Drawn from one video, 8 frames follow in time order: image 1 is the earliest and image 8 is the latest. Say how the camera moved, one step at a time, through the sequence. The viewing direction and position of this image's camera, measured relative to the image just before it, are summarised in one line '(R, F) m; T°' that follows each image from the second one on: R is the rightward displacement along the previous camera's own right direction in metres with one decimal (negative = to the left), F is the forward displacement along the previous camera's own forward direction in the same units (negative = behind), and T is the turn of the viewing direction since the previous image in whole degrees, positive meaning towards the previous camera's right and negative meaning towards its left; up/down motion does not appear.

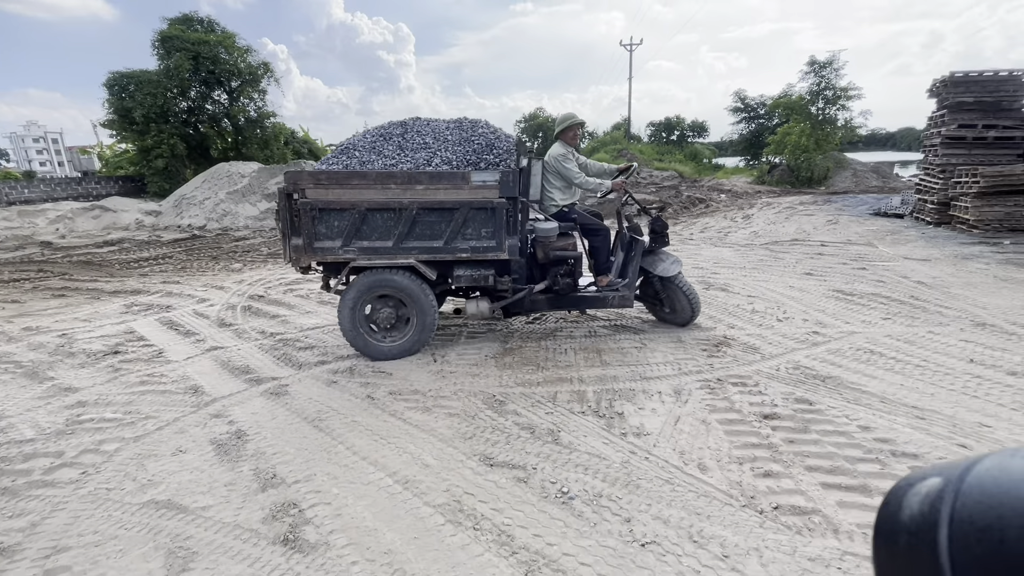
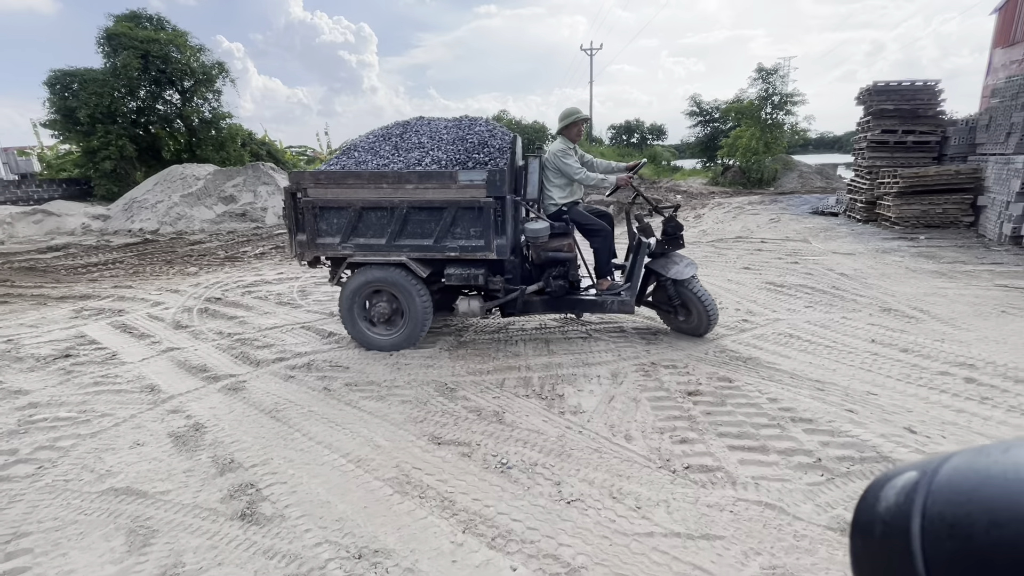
(+0.2, -0.3) m; +4°
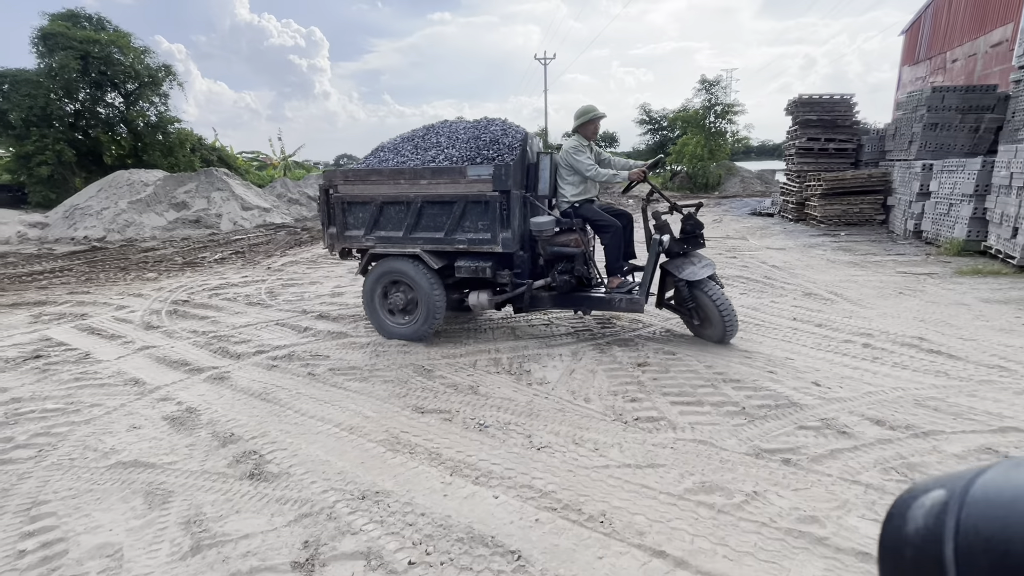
(-0.1, -0.4) m; +5°
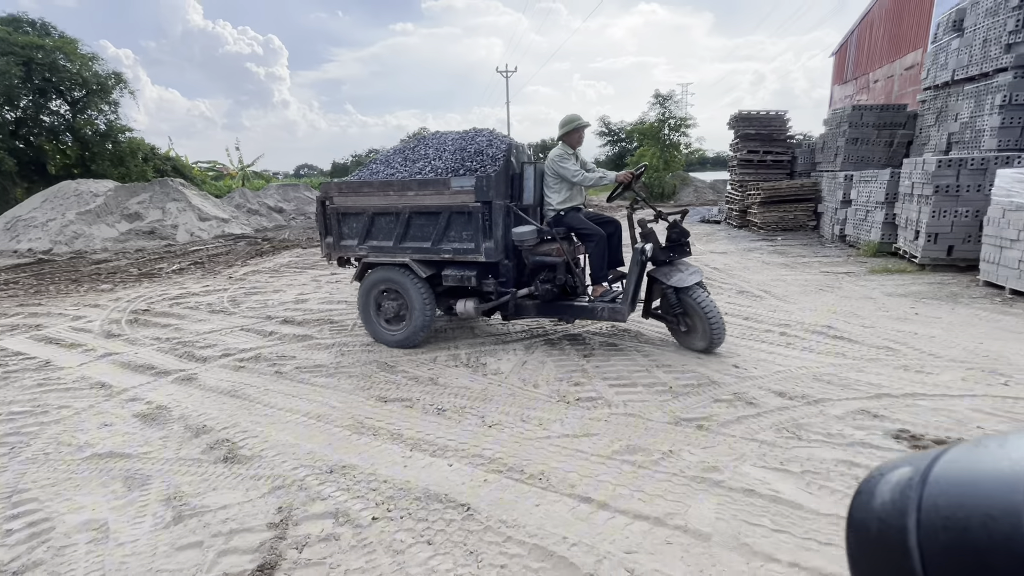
(+0.1, -0.4) m; +4°
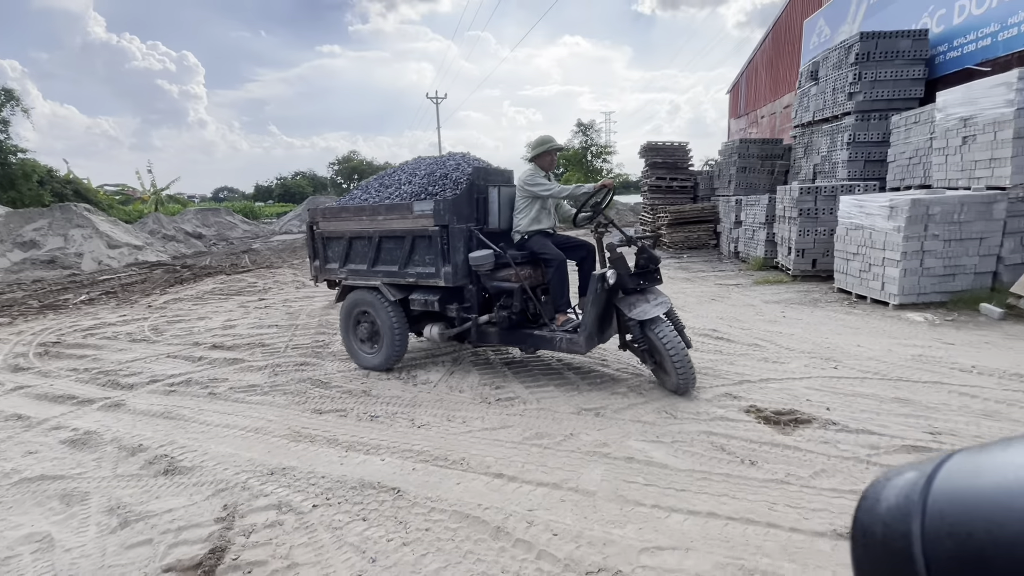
(+0.1, -0.5) m; +8°
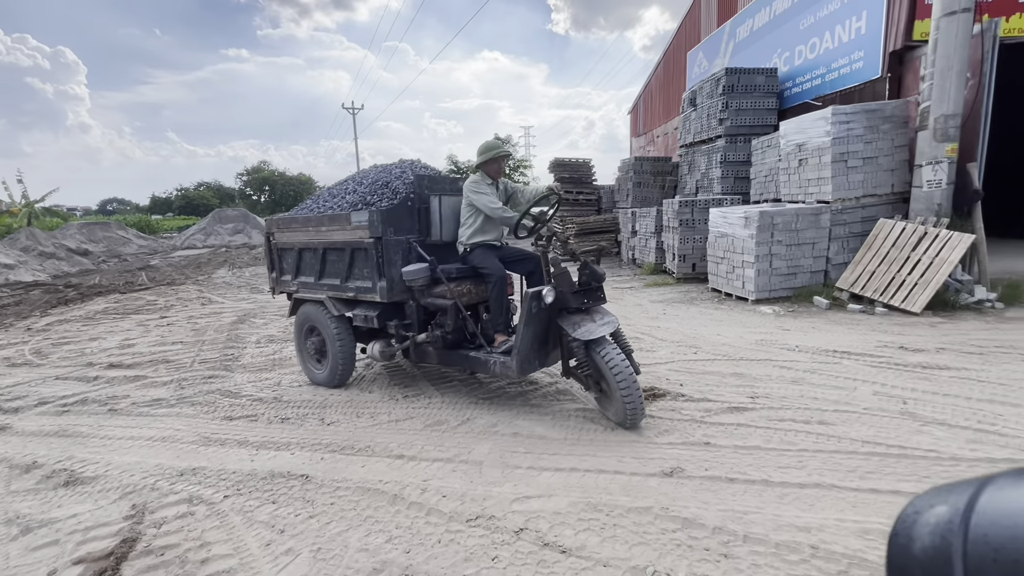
(+0.2, -0.5) m; +9°
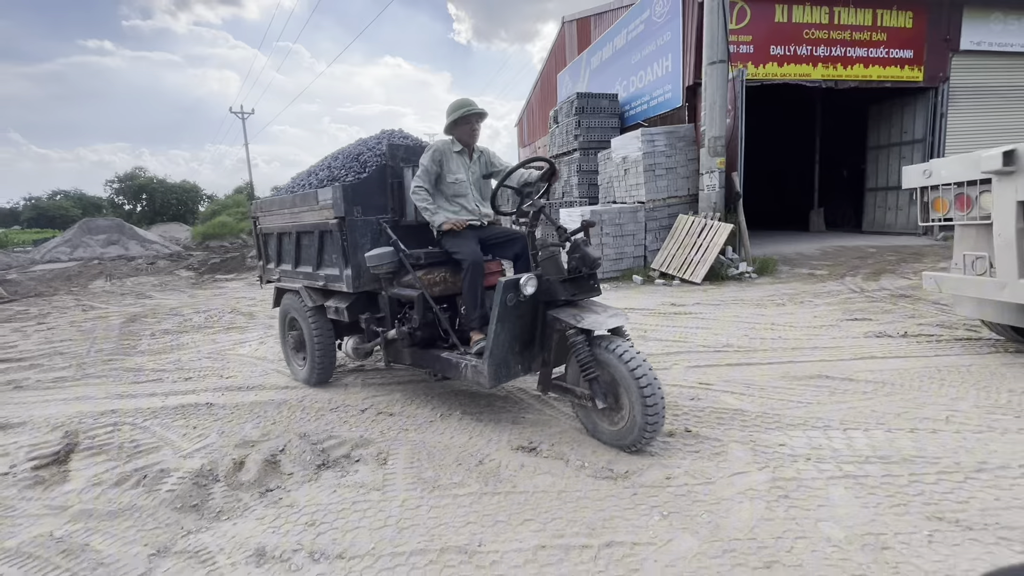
(+0.5, -1.5) m; +10°
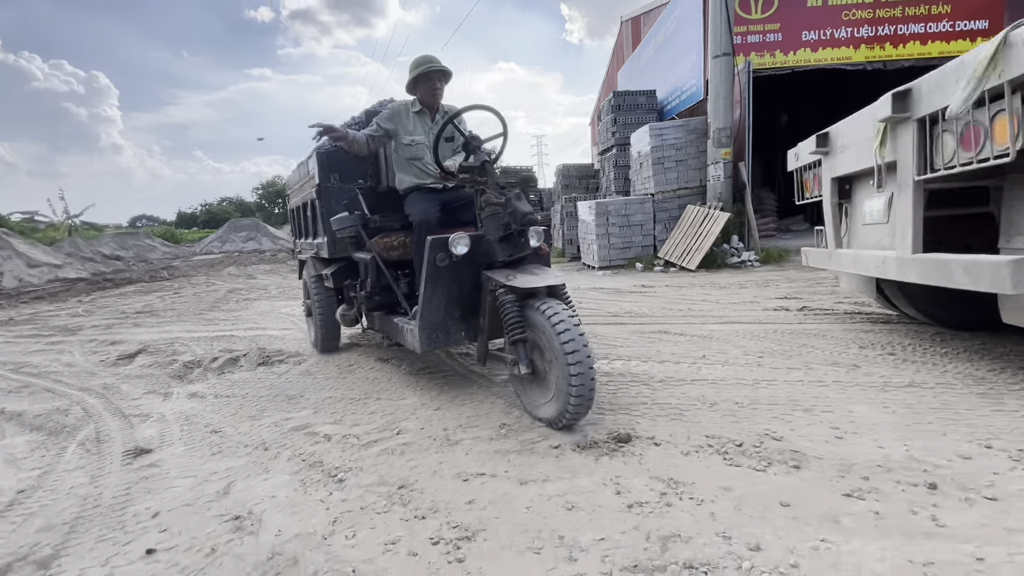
(+2.1, -0.9) m; -13°
